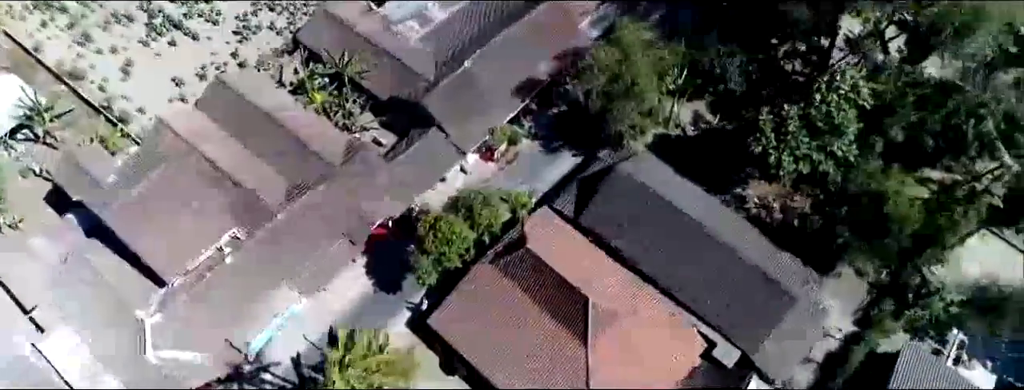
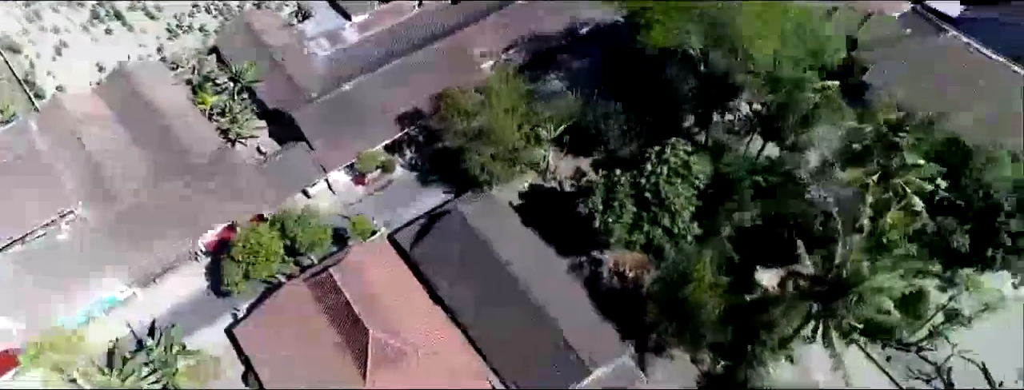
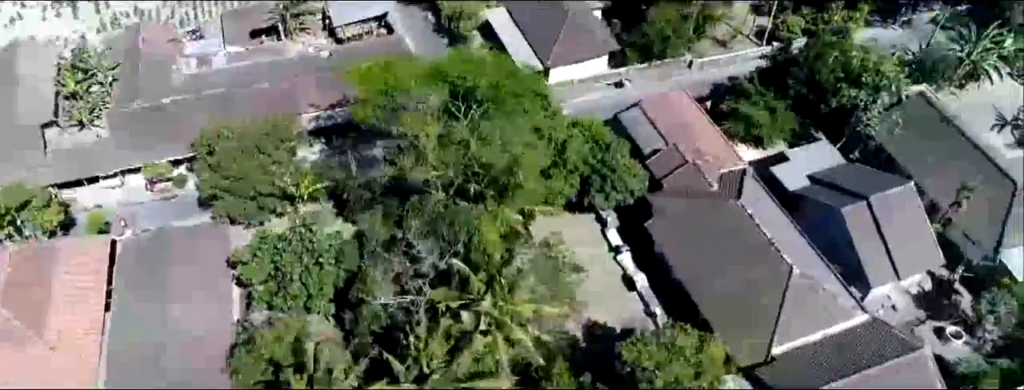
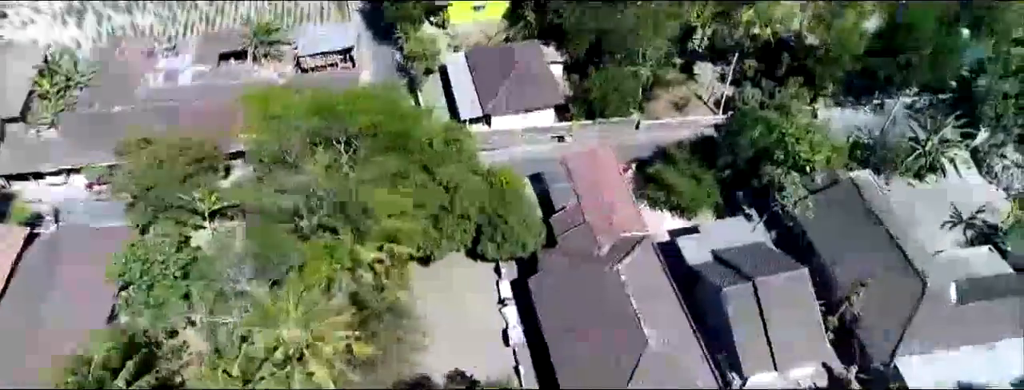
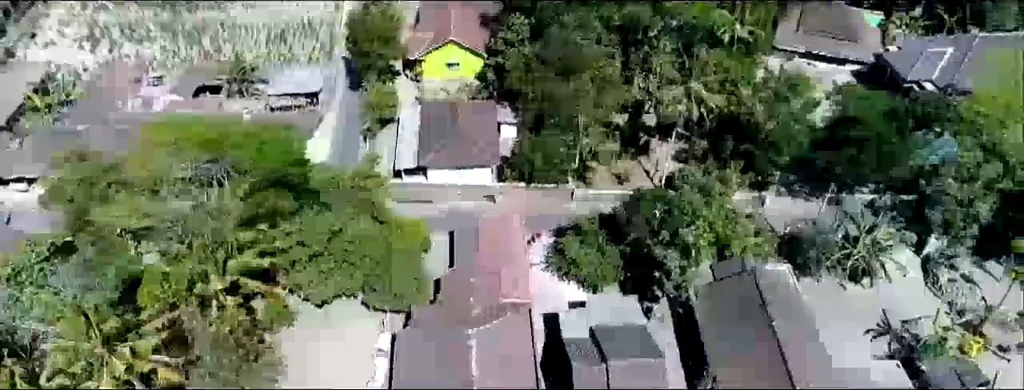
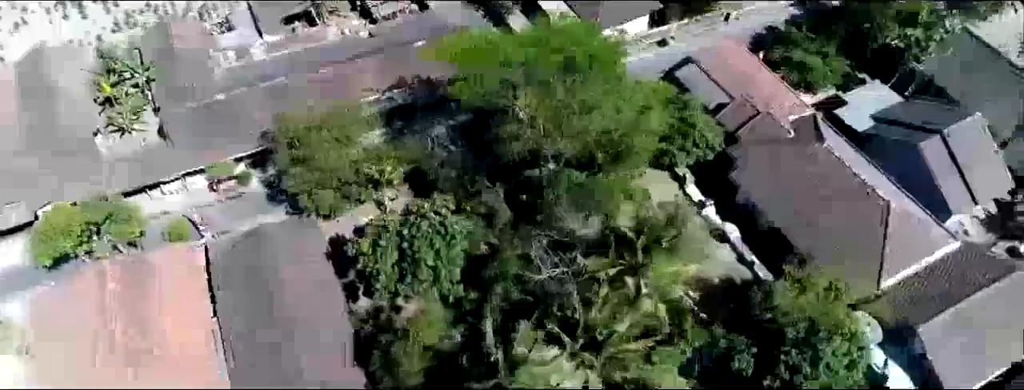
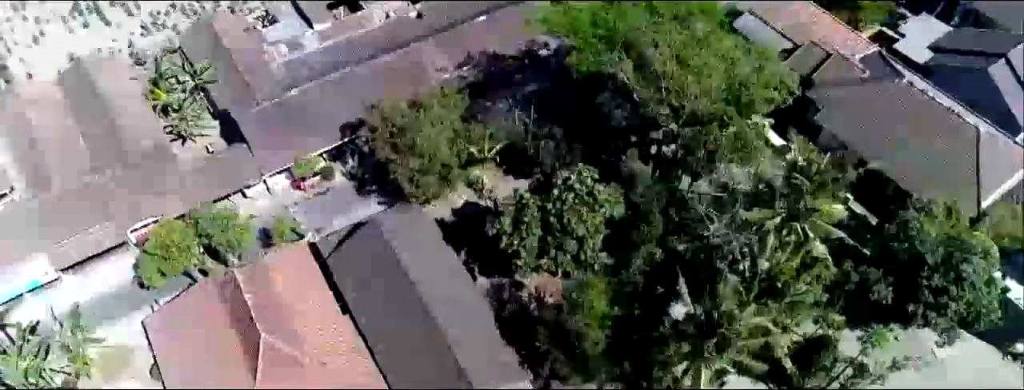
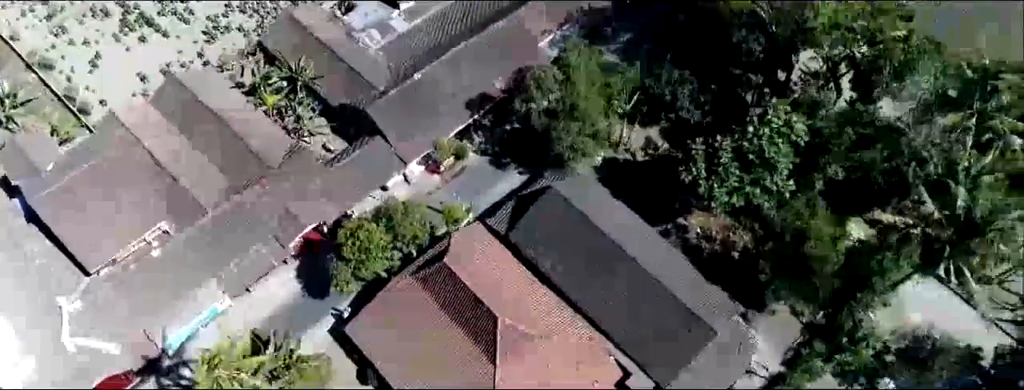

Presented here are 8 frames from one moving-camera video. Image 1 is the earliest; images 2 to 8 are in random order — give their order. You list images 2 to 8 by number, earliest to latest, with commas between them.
8, 2, 7, 6, 3, 4, 5
